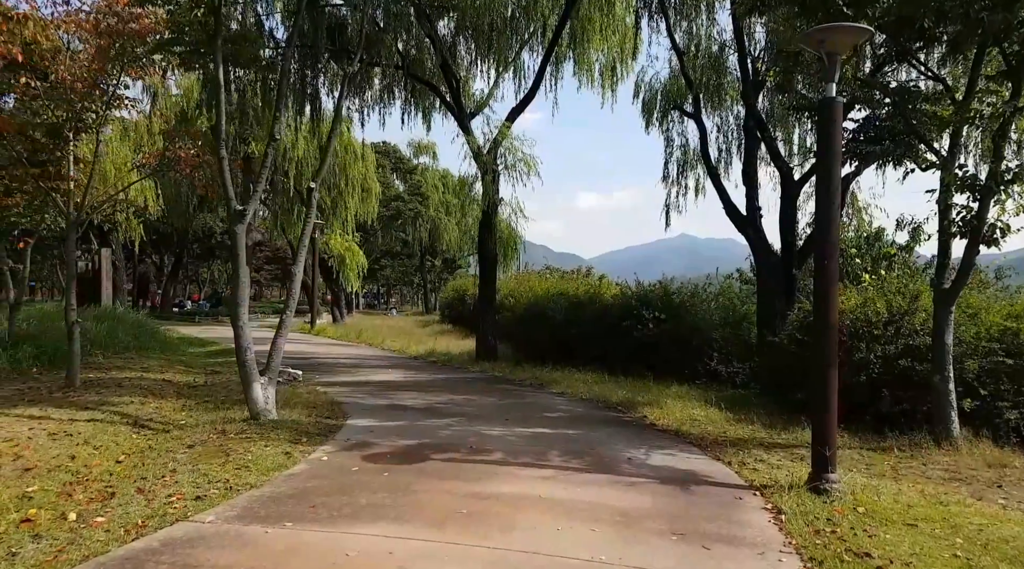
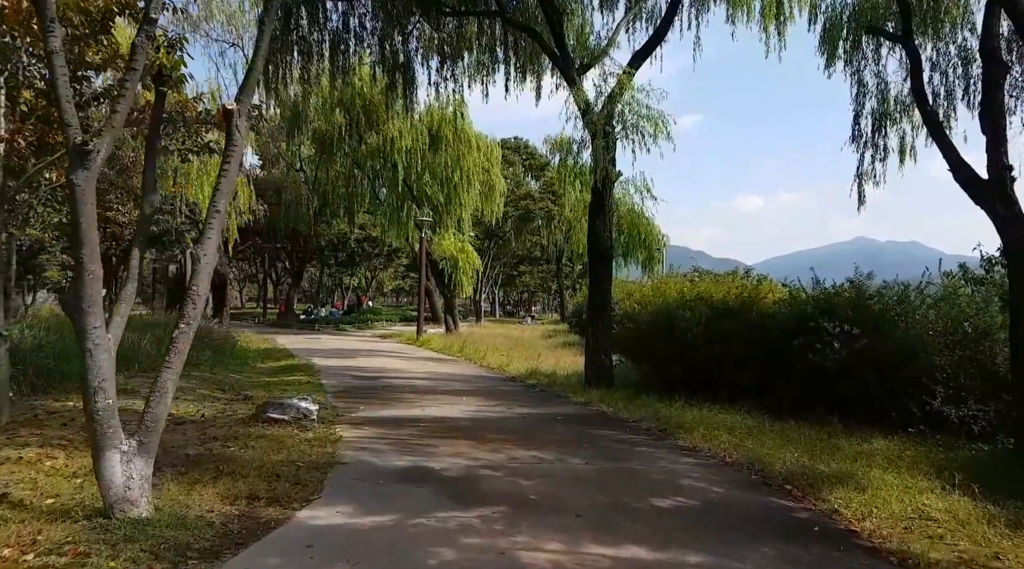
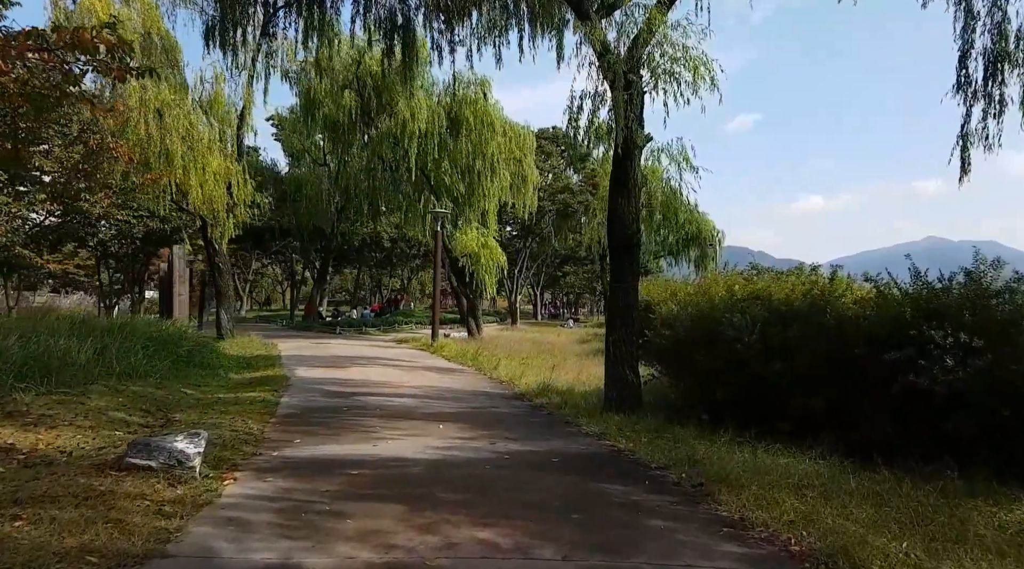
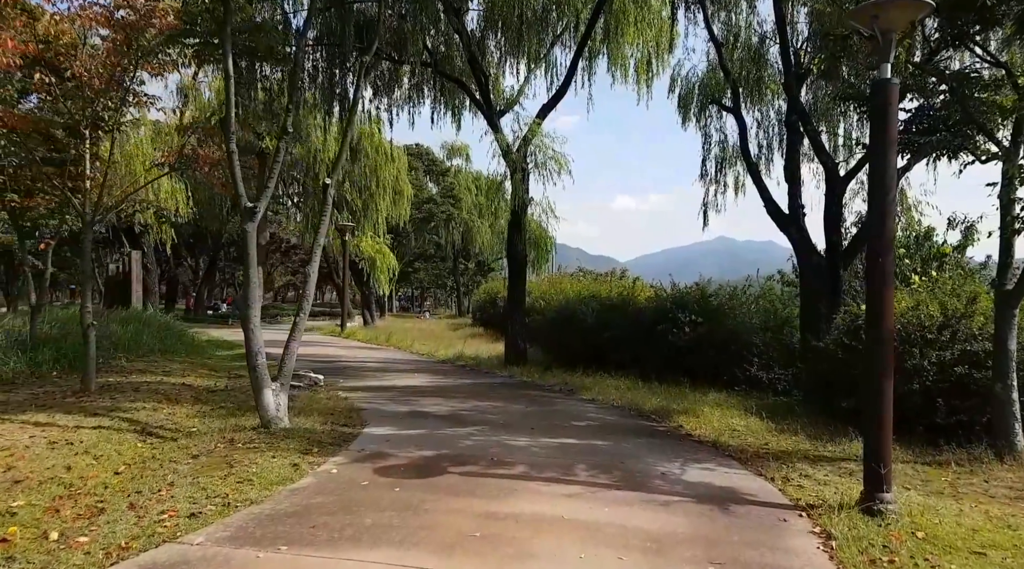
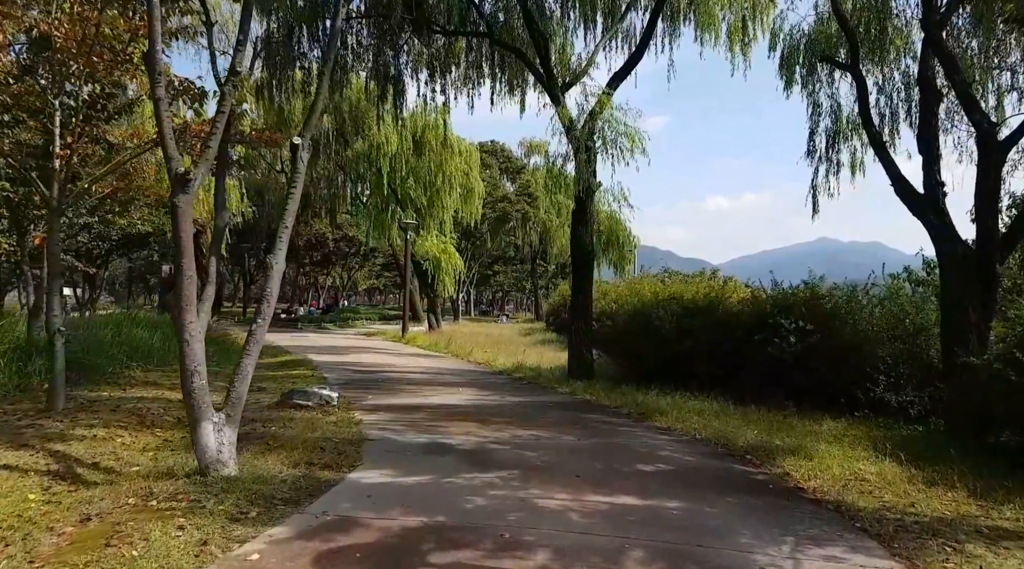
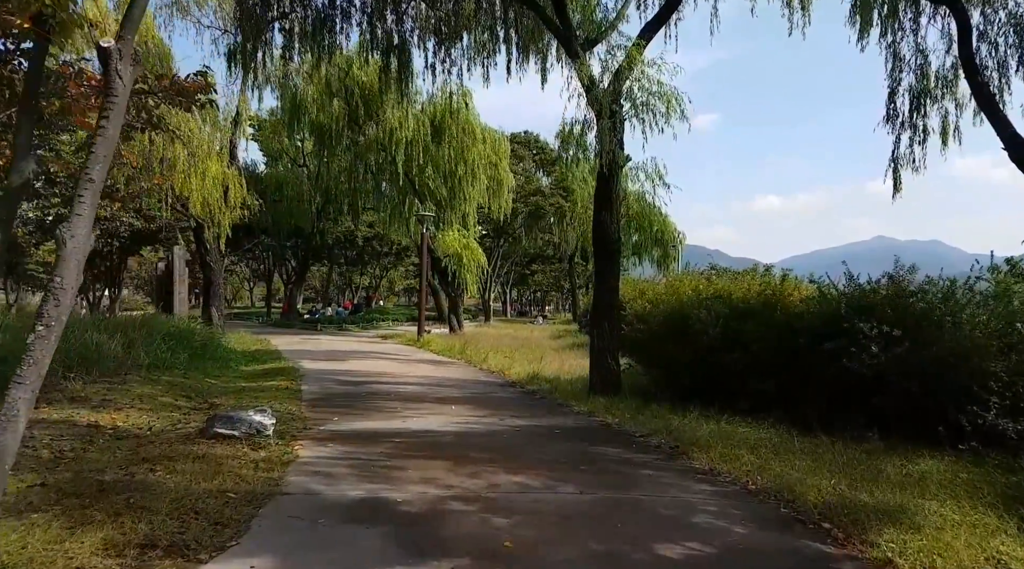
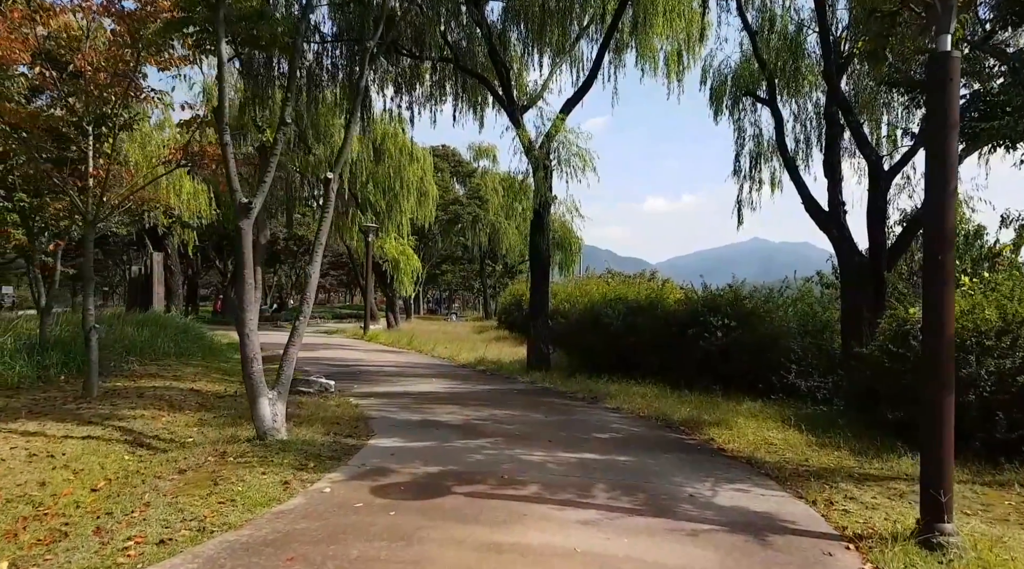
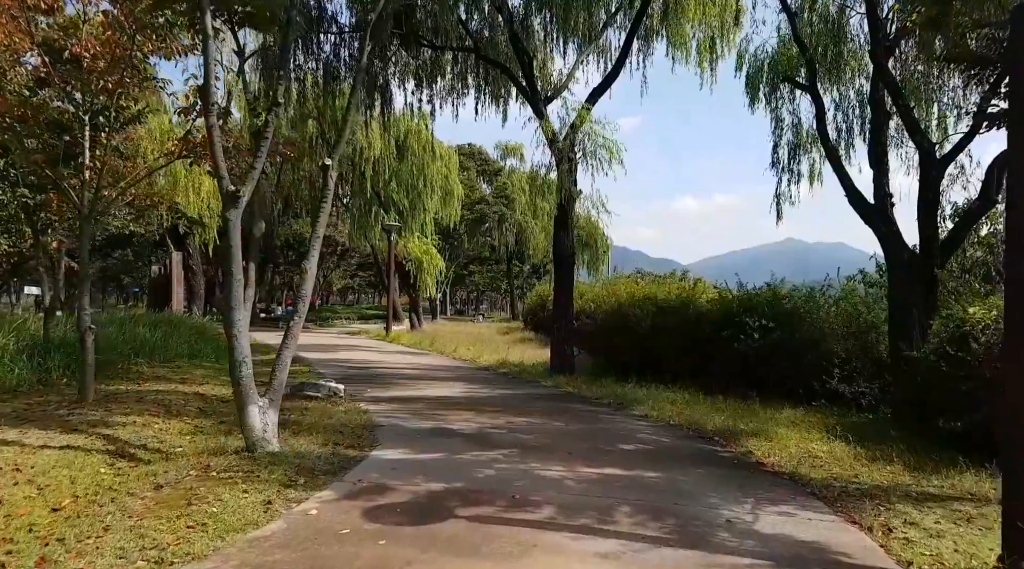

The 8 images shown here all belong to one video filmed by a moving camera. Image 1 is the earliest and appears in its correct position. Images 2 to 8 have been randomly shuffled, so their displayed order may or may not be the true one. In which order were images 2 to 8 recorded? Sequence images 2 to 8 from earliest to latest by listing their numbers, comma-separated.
4, 7, 8, 5, 2, 6, 3
